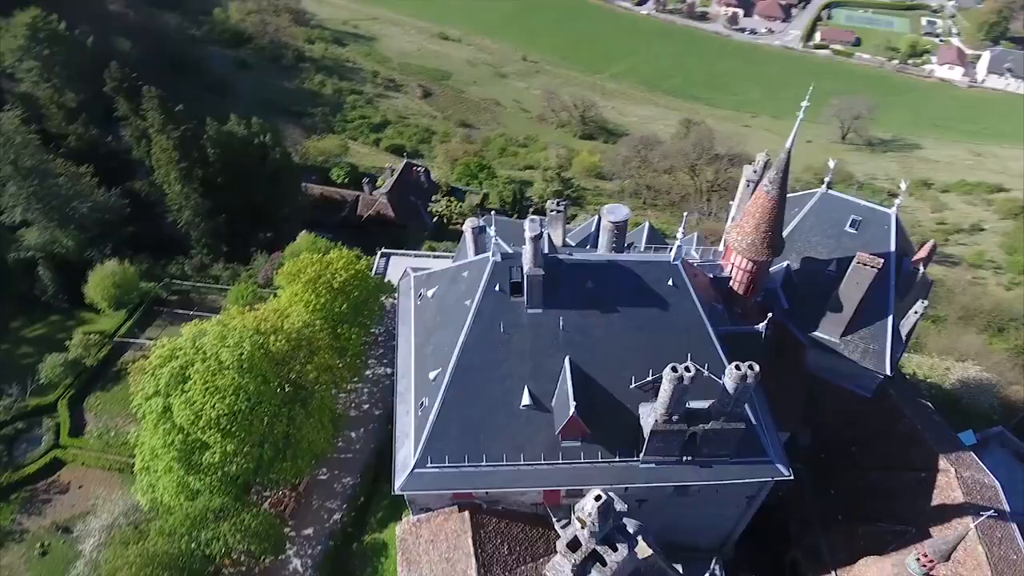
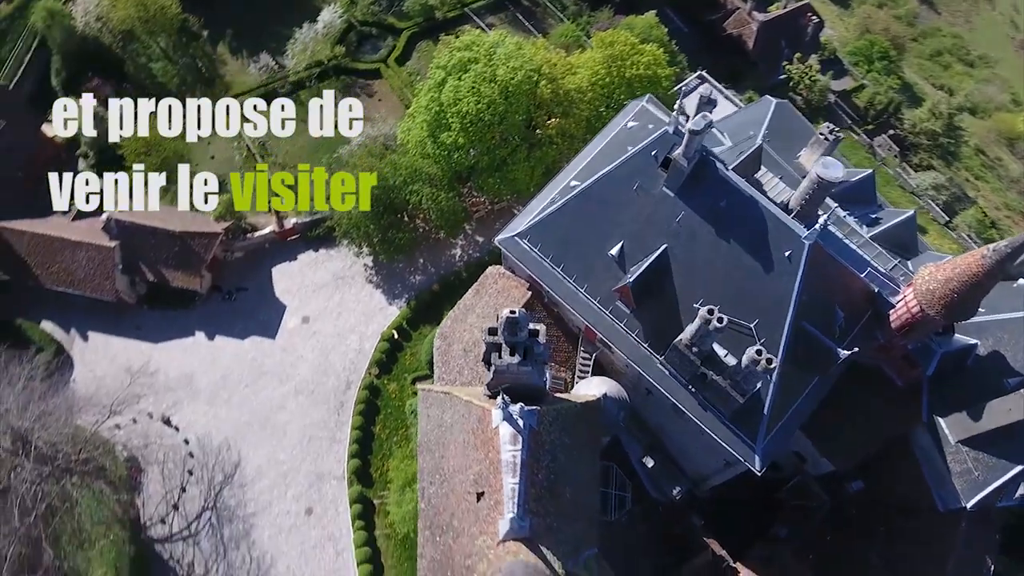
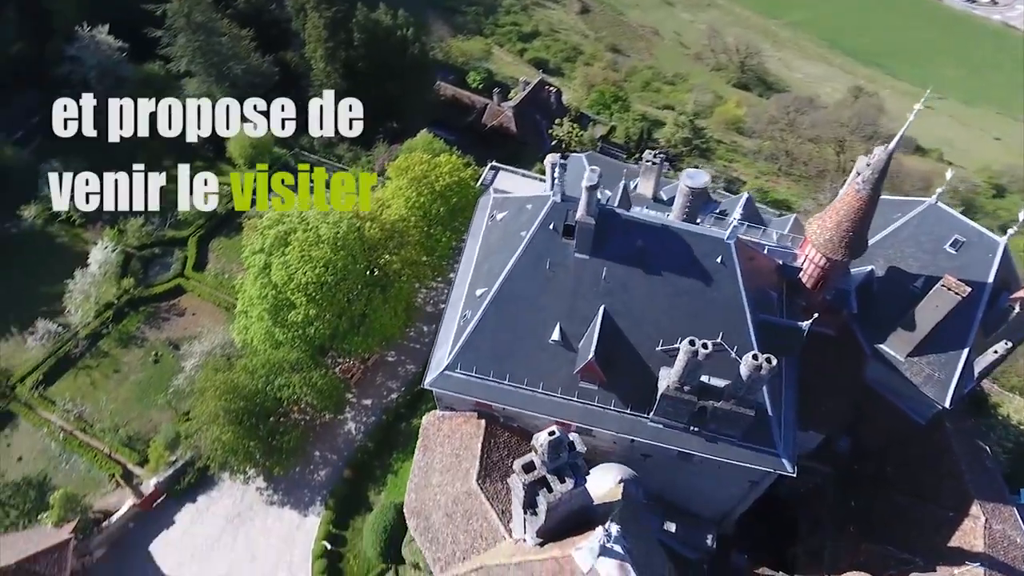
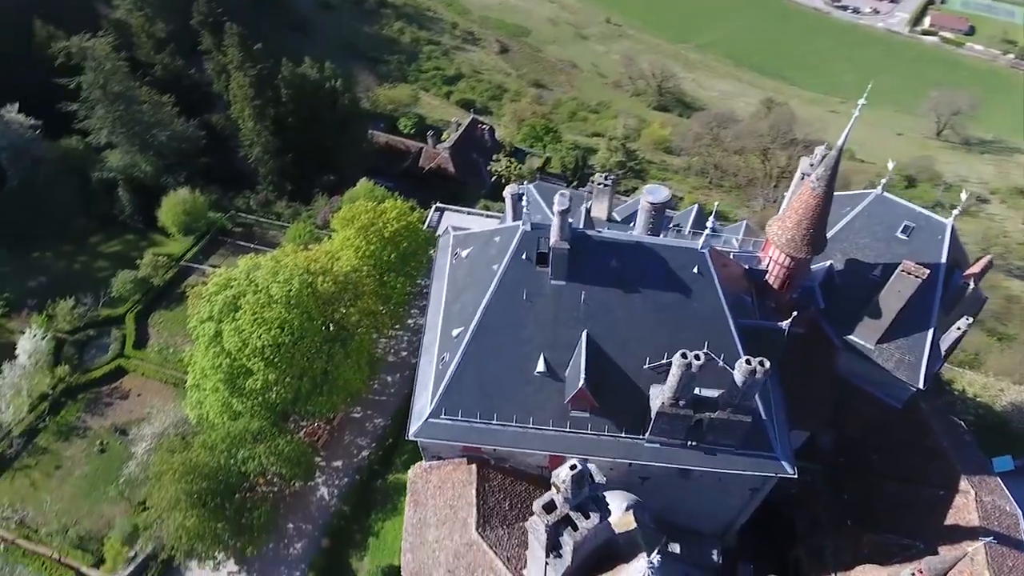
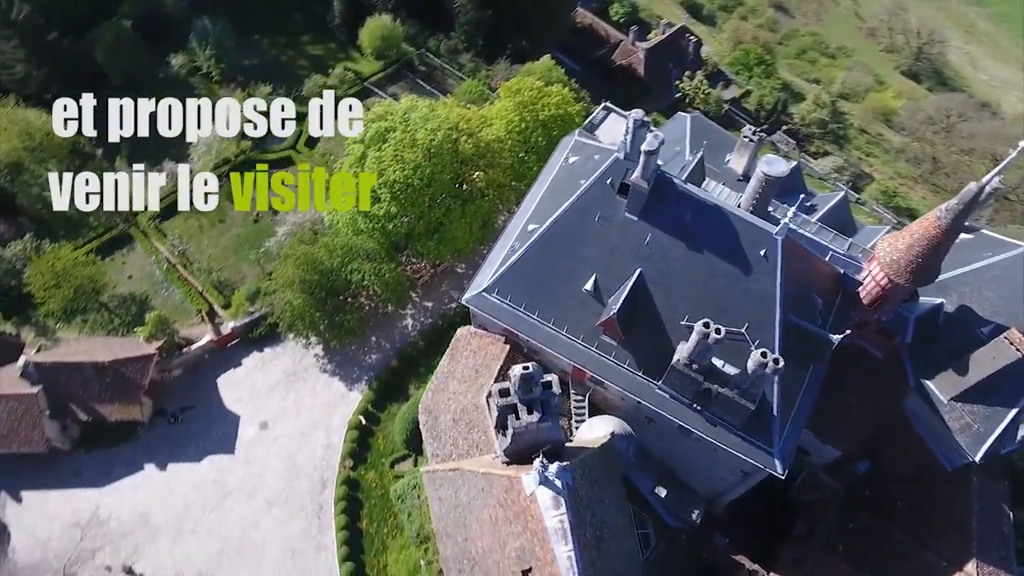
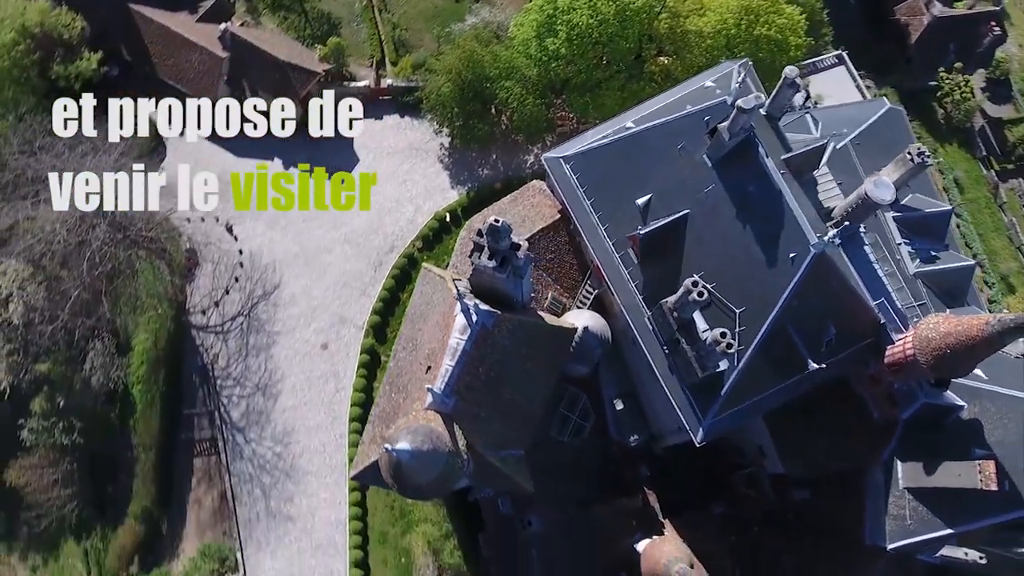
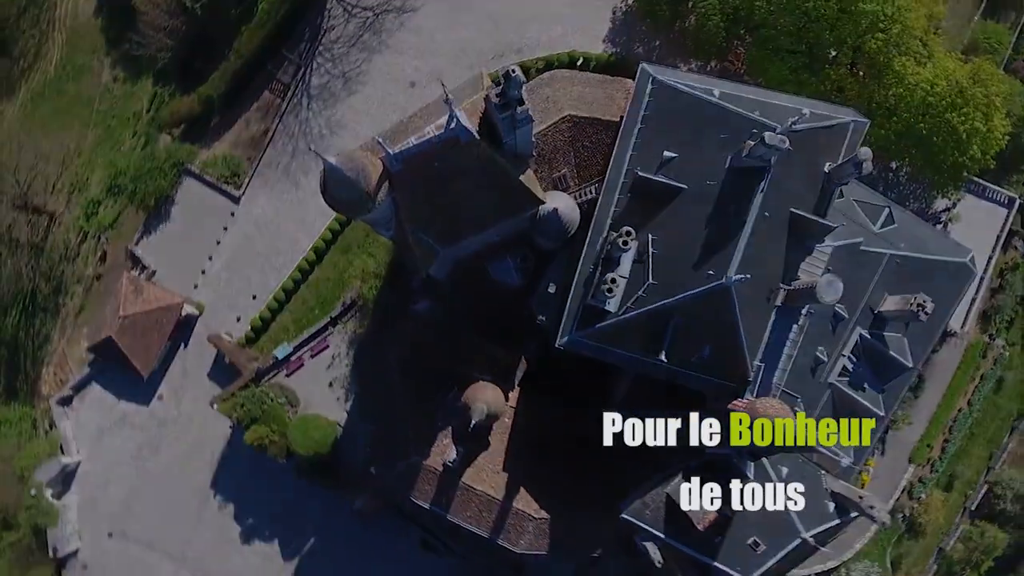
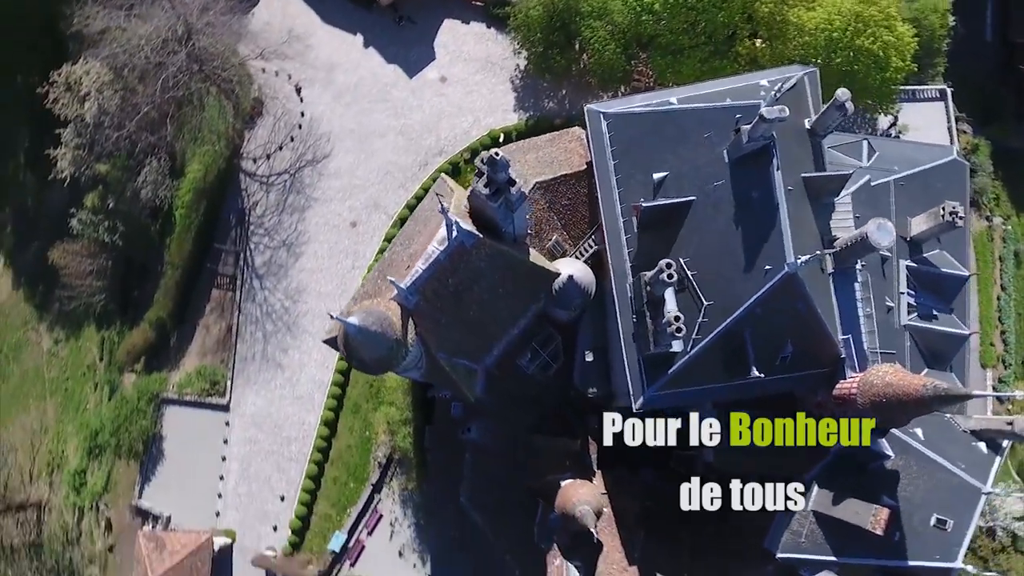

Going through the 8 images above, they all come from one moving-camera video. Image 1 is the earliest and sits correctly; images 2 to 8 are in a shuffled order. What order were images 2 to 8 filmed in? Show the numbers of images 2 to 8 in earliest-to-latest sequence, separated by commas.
4, 3, 5, 2, 6, 8, 7
